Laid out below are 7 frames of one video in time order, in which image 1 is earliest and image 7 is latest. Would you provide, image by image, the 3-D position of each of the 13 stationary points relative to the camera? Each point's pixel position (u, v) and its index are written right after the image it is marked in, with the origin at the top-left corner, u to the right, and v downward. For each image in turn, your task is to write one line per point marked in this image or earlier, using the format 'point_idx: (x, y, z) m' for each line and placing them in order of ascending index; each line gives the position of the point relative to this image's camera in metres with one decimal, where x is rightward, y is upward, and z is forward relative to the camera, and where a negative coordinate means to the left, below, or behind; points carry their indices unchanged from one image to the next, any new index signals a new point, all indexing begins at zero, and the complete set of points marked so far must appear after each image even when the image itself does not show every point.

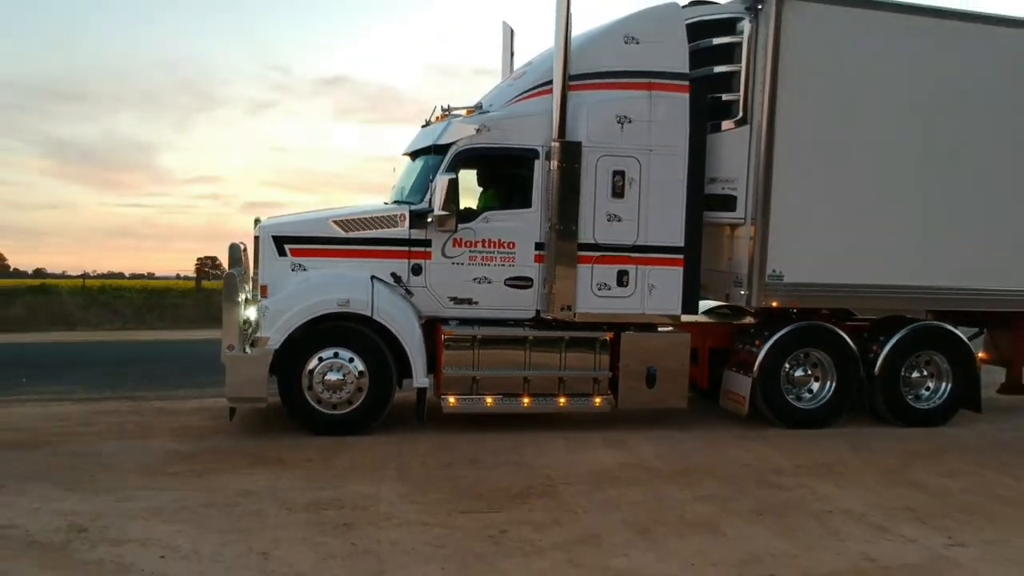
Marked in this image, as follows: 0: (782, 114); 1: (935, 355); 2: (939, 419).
0: (+2.3, +1.5, +7.4) m
1: (+3.8, -0.6, +8.0) m
2: (+3.9, -1.2, +8.0) m
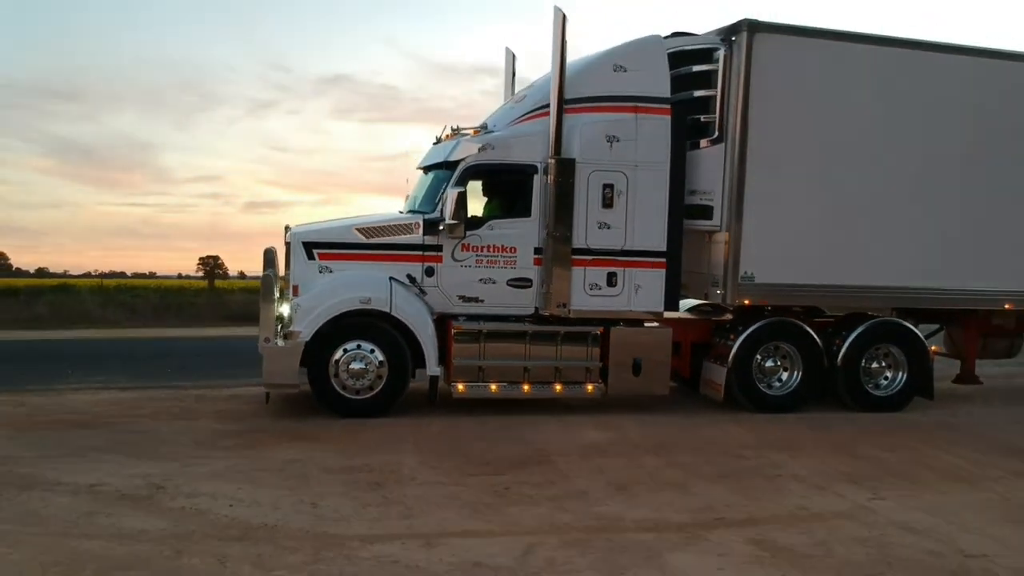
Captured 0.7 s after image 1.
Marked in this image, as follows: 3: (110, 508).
0: (+2.3, +1.5, +8.3) m
1: (+3.9, -0.6, +9.0) m
2: (+3.9, -1.2, +8.9) m
3: (-2.3, -1.3, +5.1) m
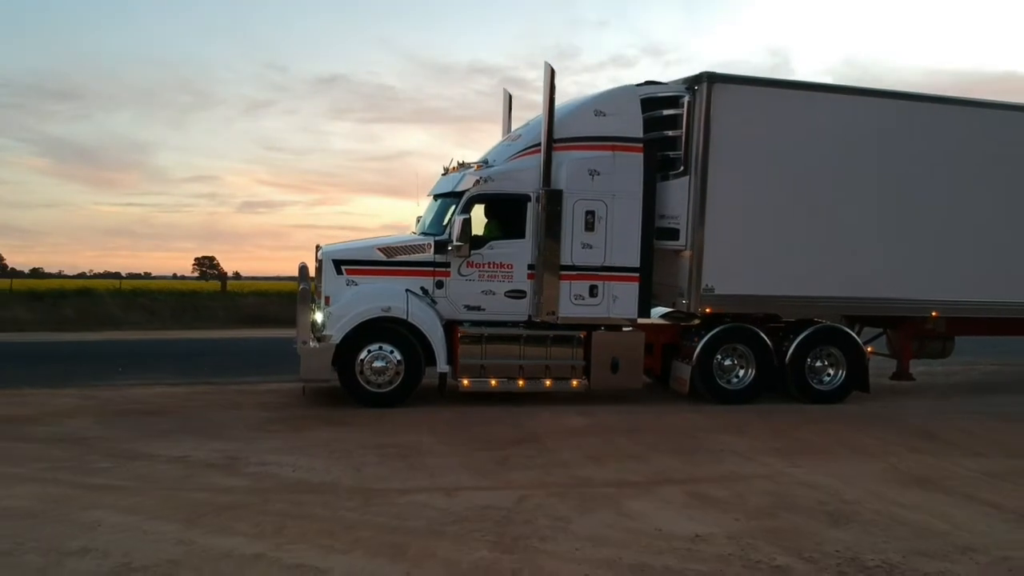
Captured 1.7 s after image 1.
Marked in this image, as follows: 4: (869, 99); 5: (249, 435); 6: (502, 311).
0: (+2.3, +1.3, +9.9) m
1: (+3.8, -0.7, +10.5) m
2: (+3.8, -1.3, +10.5) m
3: (-2.3, -1.4, +6.6) m
4: (+4.1, +2.2, +10.3) m
5: (-2.4, -1.4, +8.1) m
6: (-0.1, -0.3, +10.0) m
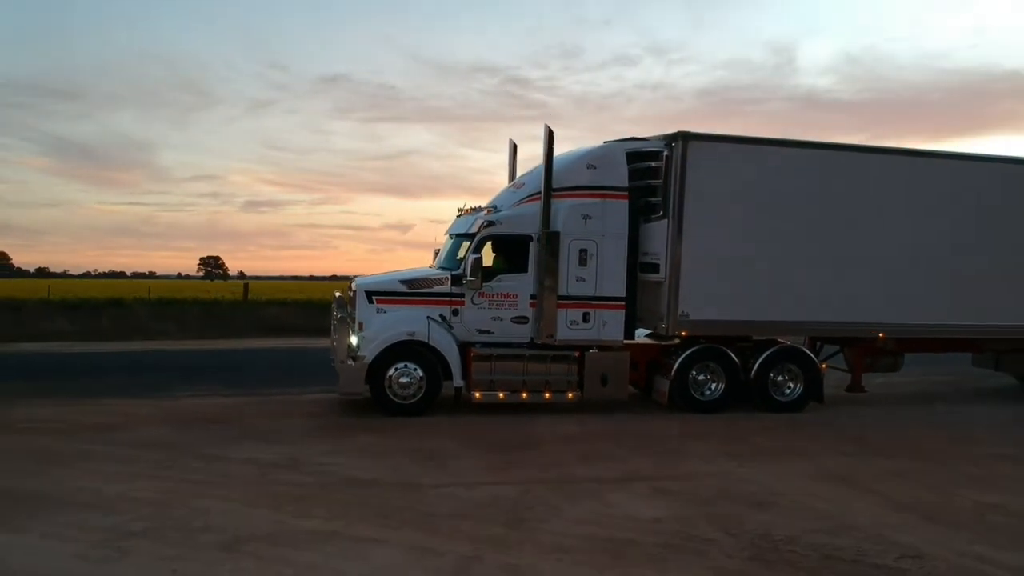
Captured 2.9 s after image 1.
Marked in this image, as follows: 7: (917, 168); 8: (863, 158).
0: (+2.3, +1.0, +11.6) m
1: (+3.9, -1.1, +12.3) m
2: (+3.9, -1.7, +12.2) m
3: (-2.3, -1.8, +8.4) m
4: (+4.2, +1.8, +12.1) m
5: (-2.4, -1.7, +9.9) m
6: (-0.1, -0.6, +11.8) m
7: (+5.7, +1.7, +12.5) m
8: (+4.9, +1.8, +12.3) m
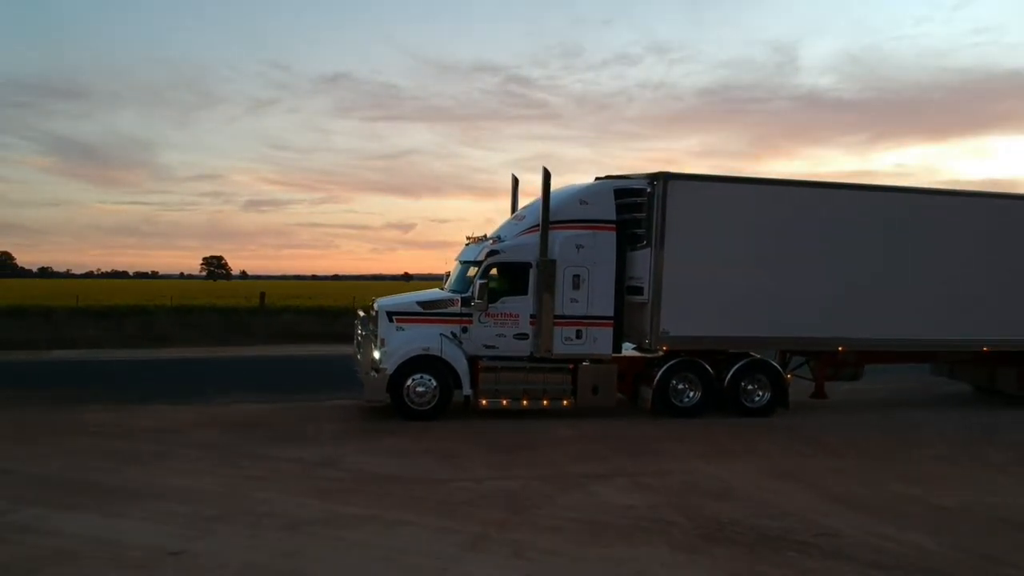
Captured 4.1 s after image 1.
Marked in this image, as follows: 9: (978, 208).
0: (+2.3, +0.7, +13.3) m
1: (+3.9, -1.4, +13.9) m
2: (+3.9, -2.0, +13.9) m
3: (-2.2, -2.1, +10.1) m
4: (+4.2, +1.5, +13.7) m
5: (-2.3, -2.0, +11.6) m
6: (0.0, -0.9, +13.5) m
7: (+5.8, +1.4, +14.2) m
8: (+4.9, +1.5, +13.9) m
9: (+7.7, +1.3, +14.8) m
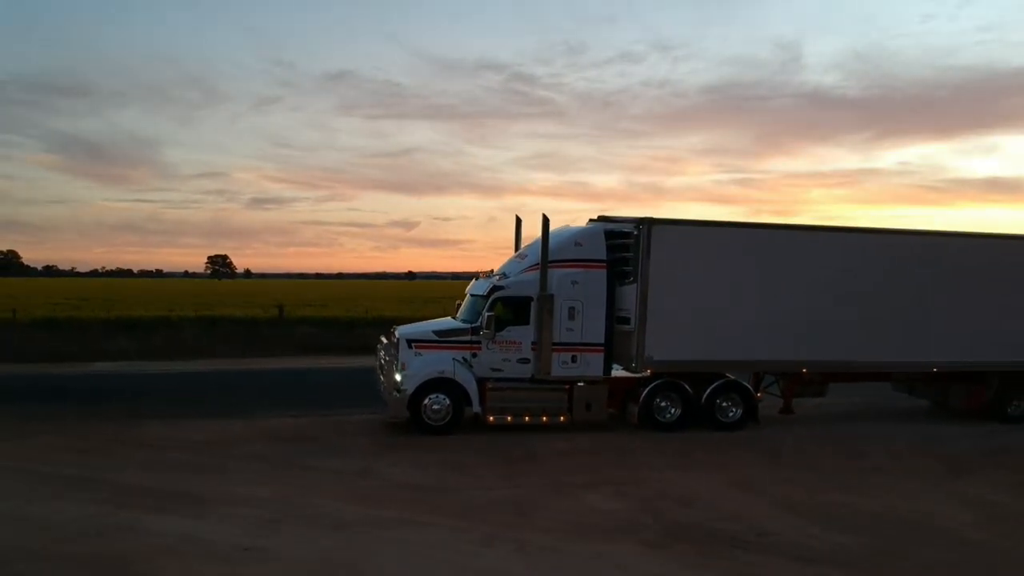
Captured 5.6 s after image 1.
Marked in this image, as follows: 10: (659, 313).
0: (+2.4, +0.2, +15.2) m
1: (+4.0, -1.9, +15.9) m
2: (+4.0, -2.5, +15.8) m
3: (-2.2, -2.6, +12.0) m
4: (+4.3, +1.0, +15.7) m
5: (-2.3, -2.6, +13.5) m
6: (0.0, -1.5, +15.4) m
7: (+5.8, +0.9, +16.1) m
8: (+5.0, +1.0, +15.8) m
9: (+7.8, +0.8, +16.7) m
10: (+2.5, -0.5, +15.3) m
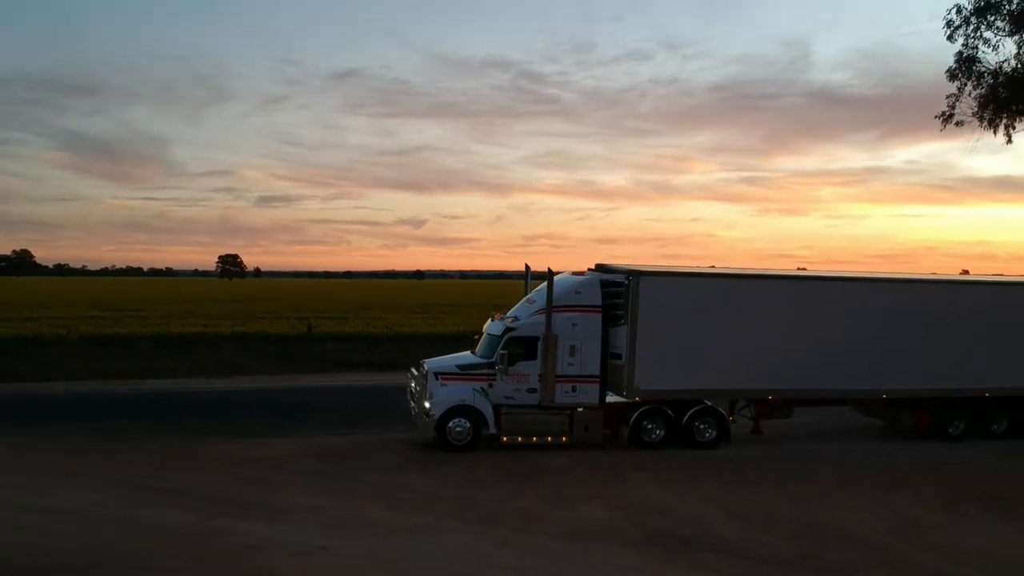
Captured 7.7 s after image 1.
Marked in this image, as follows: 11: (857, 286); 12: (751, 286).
0: (+2.6, -0.7, +18.1) m
1: (+4.2, -2.8, +18.7) m
2: (+4.2, -3.3, +18.7) m
3: (-2.0, -3.5, +15.0) m
4: (+4.5, +0.2, +18.5) m
5: (-2.1, -3.4, +16.5) m
6: (+0.2, -2.3, +18.3) m
7: (+6.1, 0.0, +18.9) m
8: (+5.2, +0.1, +18.7) m
9: (+8.0, -0.1, +19.6) m
10: (+2.8, -1.3, +18.2) m
11: (+7.7, +0.1, +19.5) m
12: (+5.2, +0.1, +18.7) m
